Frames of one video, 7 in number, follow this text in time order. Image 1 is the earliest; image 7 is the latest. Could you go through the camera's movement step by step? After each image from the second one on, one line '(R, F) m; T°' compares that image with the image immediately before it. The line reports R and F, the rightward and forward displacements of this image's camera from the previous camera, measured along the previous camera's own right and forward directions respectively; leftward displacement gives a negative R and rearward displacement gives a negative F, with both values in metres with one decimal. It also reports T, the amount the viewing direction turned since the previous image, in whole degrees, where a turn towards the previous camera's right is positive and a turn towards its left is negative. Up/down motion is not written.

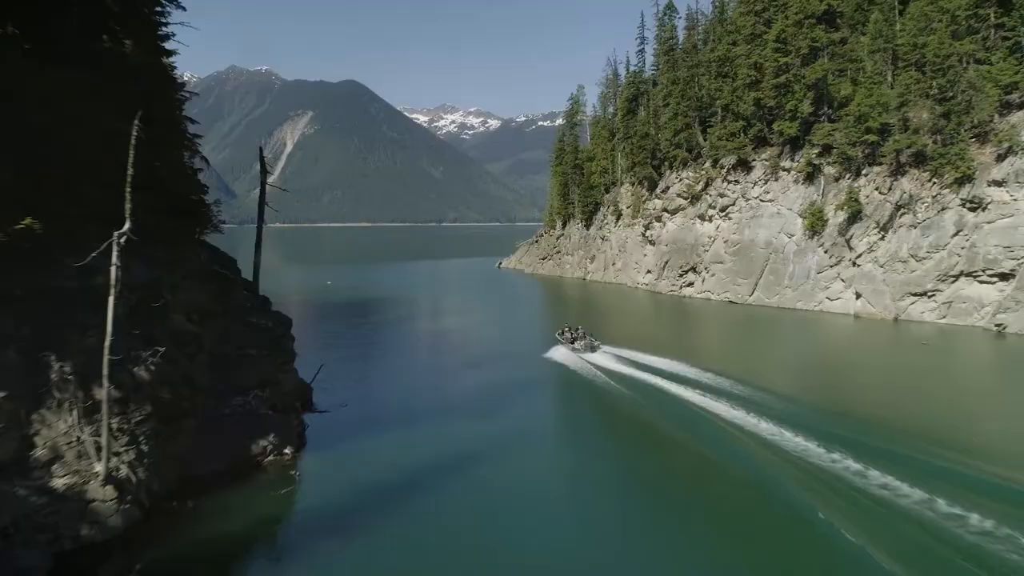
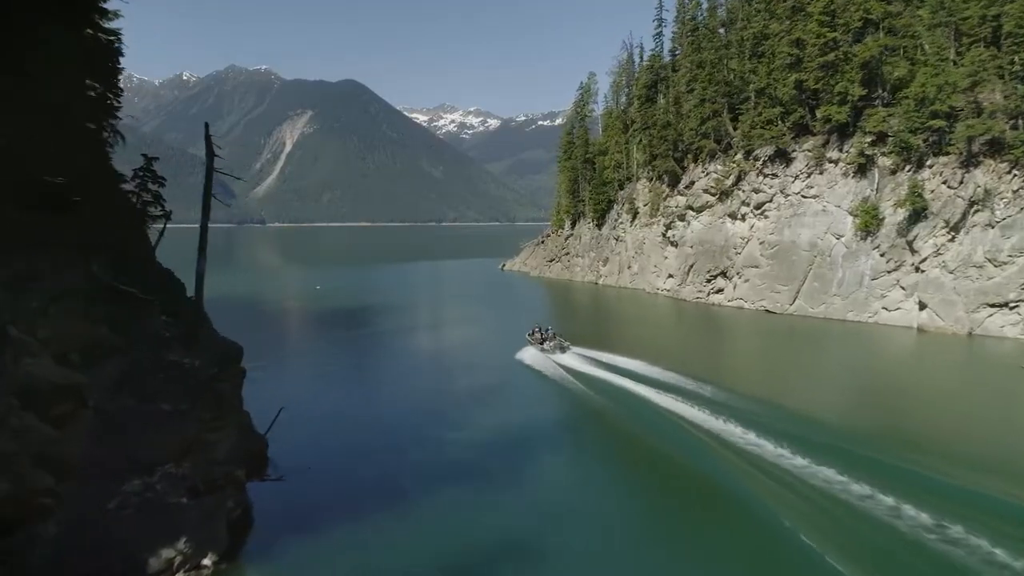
(-0.7, +7.3) m; 0°
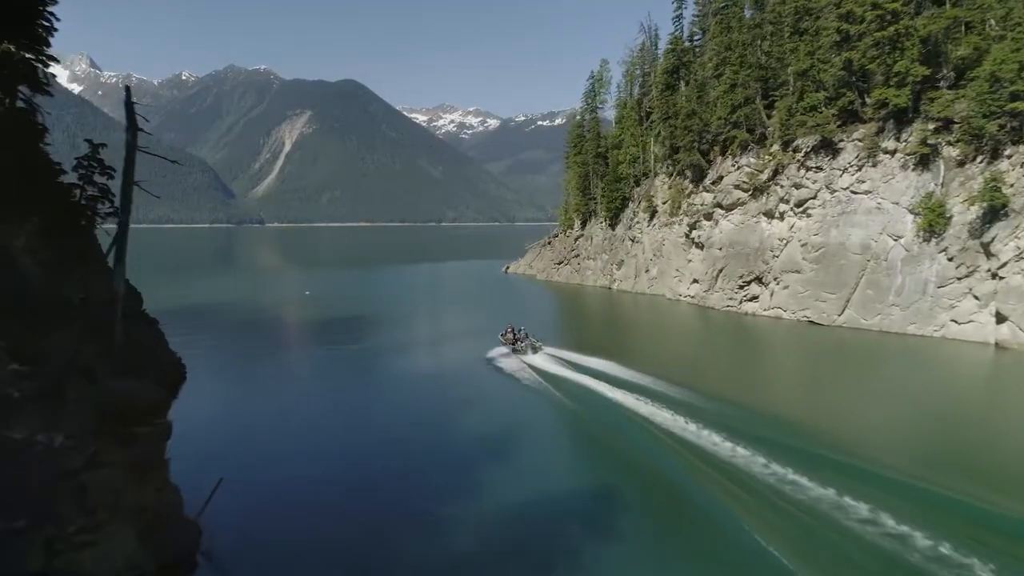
(-0.7, +6.5) m; 0°
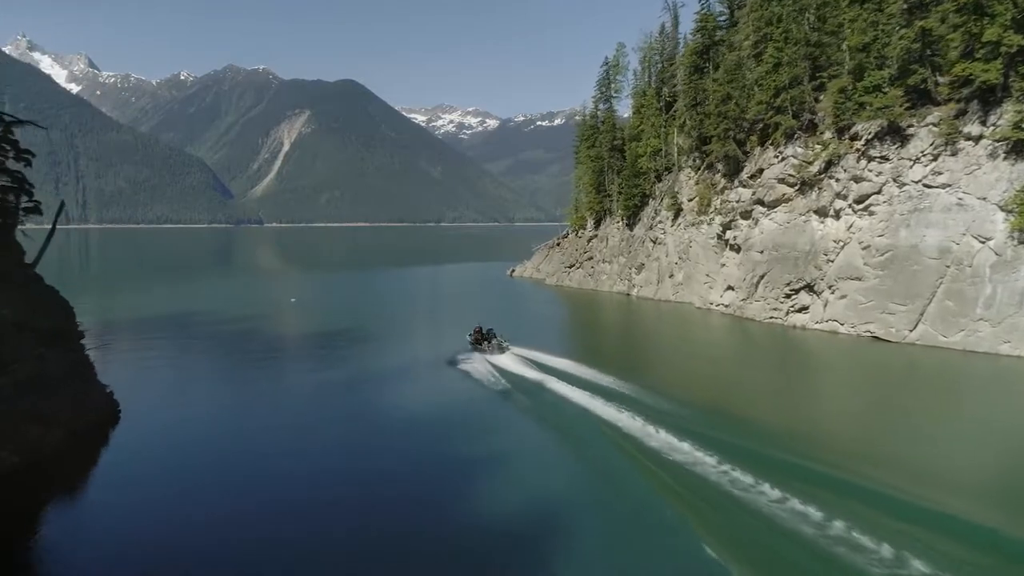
(-0.8, +7.1) m; 0°
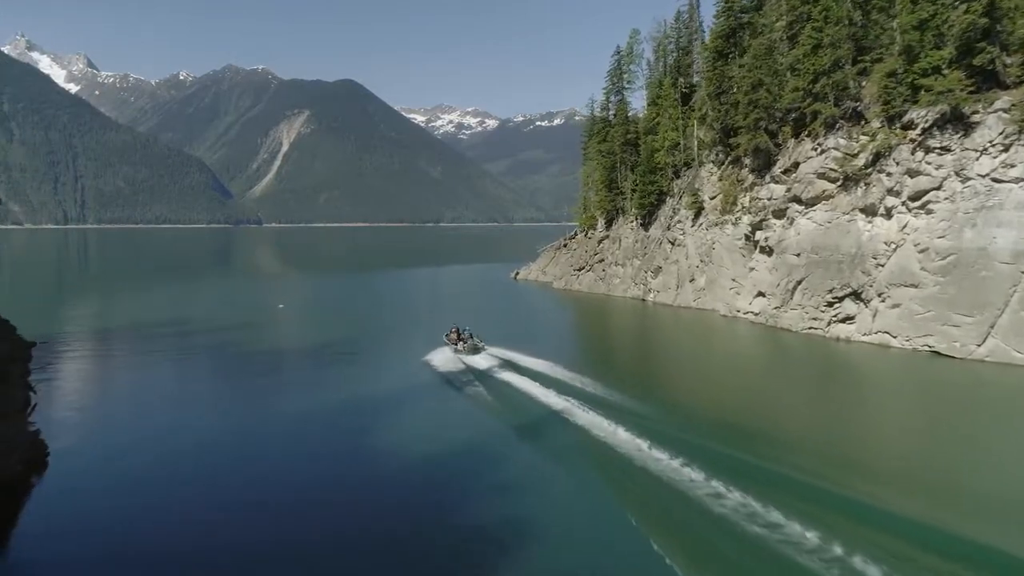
(-0.6, +5.0) m; 0°
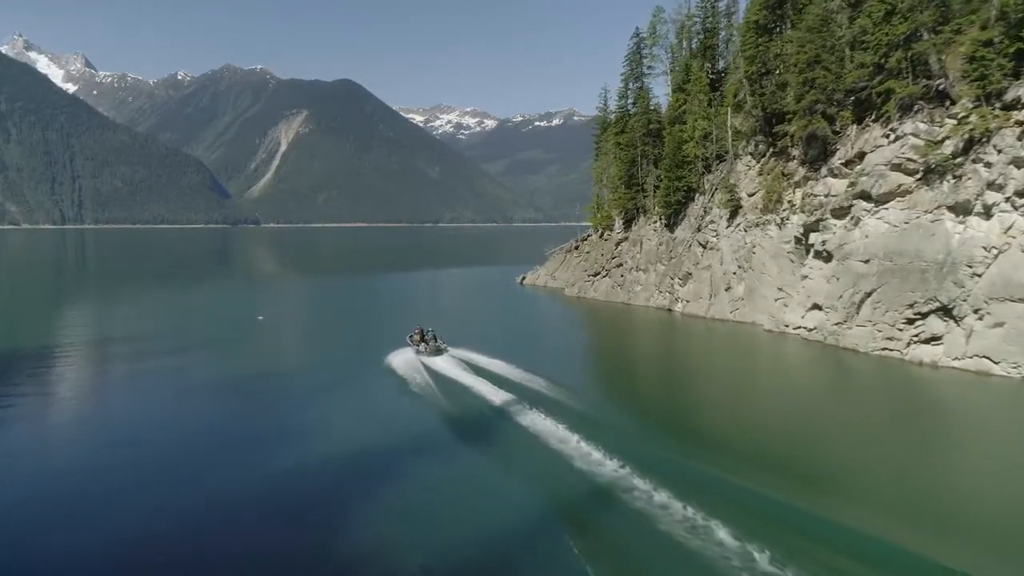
(-0.8, +7.1) m; 0°
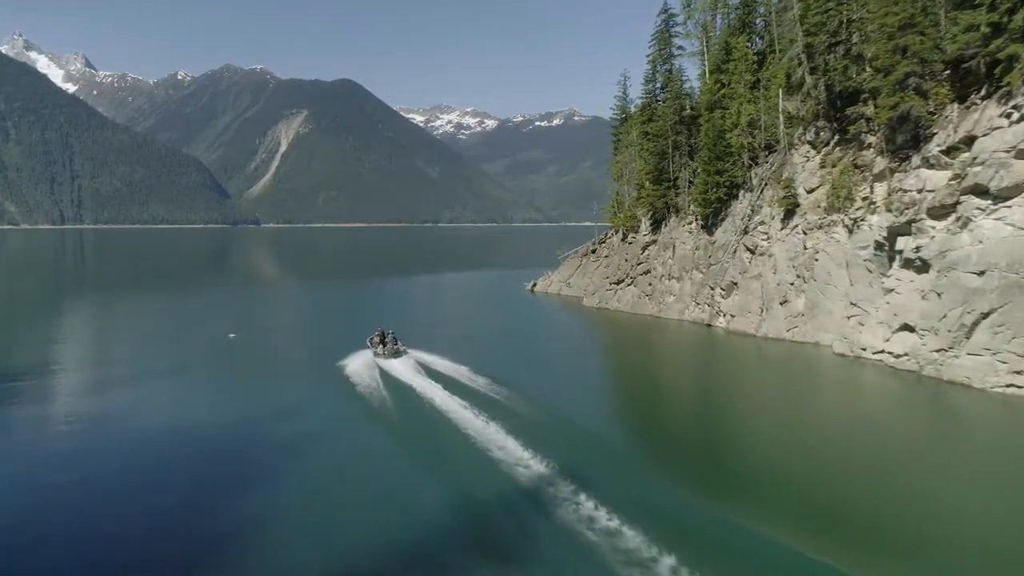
(-0.9, +7.8) m; 0°
